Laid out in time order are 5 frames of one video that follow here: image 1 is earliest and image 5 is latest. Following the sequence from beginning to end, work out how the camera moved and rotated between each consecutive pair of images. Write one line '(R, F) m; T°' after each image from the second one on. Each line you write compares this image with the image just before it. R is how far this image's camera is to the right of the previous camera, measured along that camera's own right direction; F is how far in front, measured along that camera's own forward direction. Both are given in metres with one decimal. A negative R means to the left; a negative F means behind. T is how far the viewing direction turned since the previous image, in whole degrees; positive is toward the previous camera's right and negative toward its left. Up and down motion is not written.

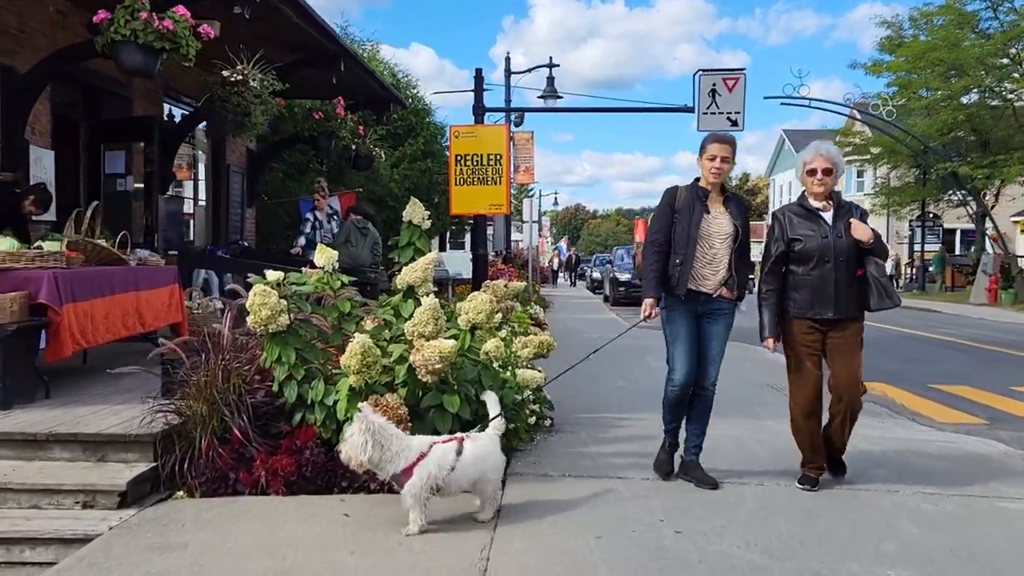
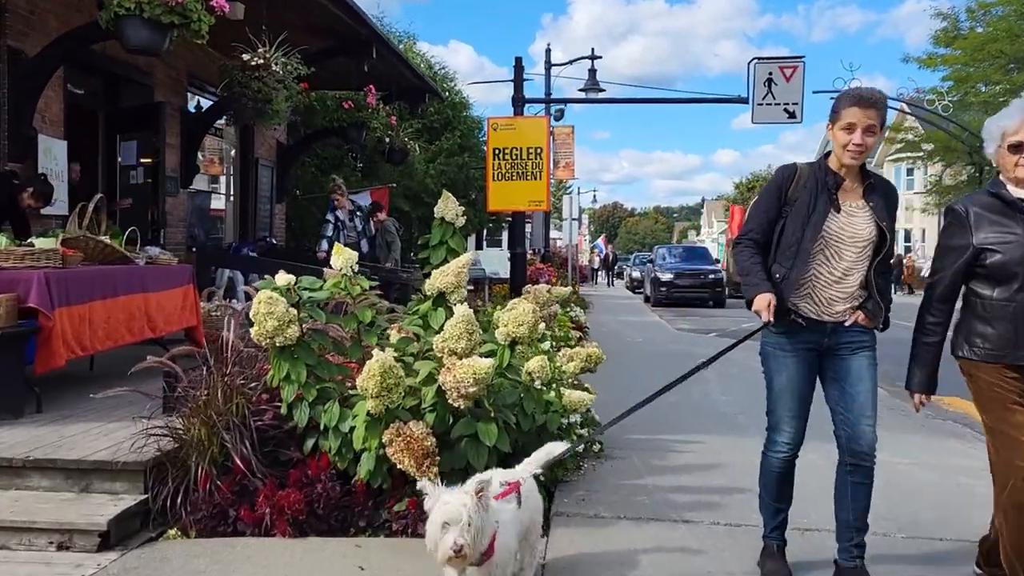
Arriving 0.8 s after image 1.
(-0.1, +0.7) m; -2°
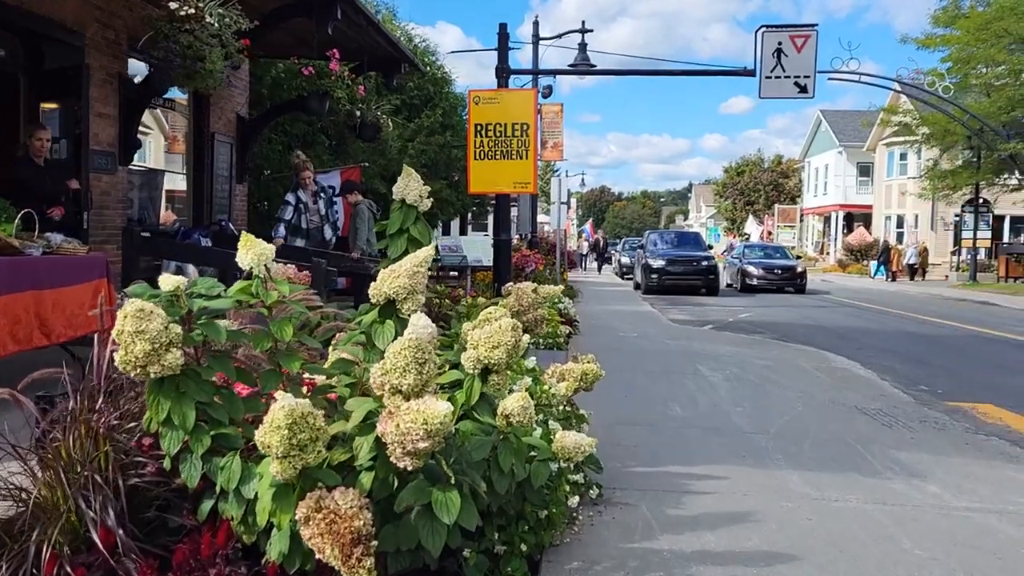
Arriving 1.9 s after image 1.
(+0.1, +1.2) m; +1°
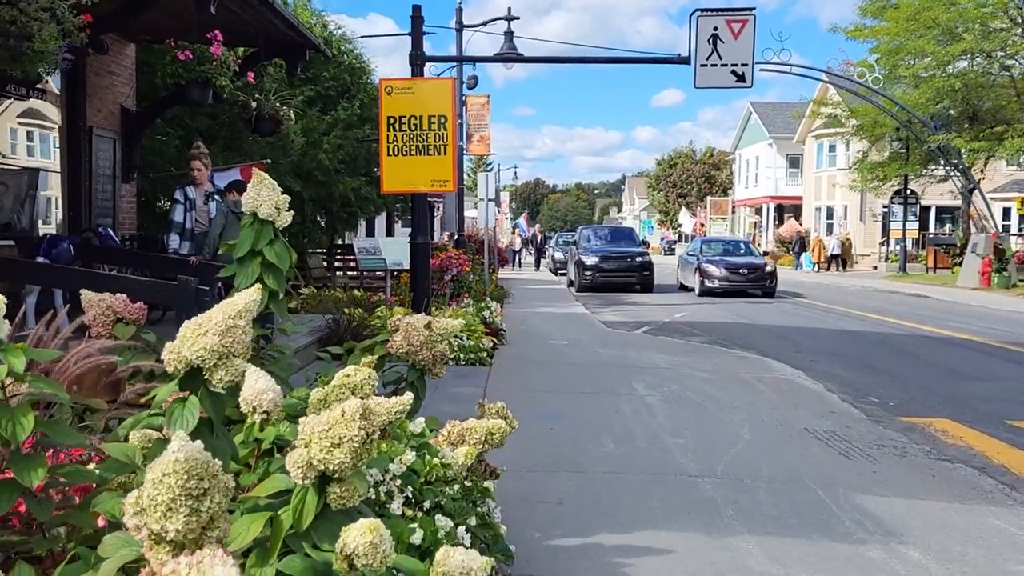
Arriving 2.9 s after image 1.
(+0.2, +1.0) m; +4°
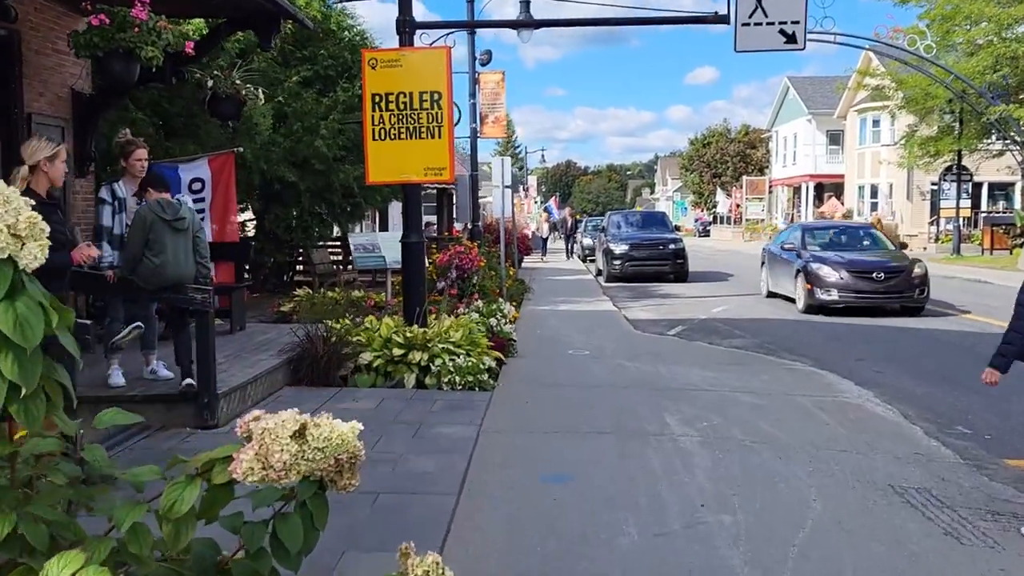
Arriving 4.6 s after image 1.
(+0.3, +1.6) m; -2°
